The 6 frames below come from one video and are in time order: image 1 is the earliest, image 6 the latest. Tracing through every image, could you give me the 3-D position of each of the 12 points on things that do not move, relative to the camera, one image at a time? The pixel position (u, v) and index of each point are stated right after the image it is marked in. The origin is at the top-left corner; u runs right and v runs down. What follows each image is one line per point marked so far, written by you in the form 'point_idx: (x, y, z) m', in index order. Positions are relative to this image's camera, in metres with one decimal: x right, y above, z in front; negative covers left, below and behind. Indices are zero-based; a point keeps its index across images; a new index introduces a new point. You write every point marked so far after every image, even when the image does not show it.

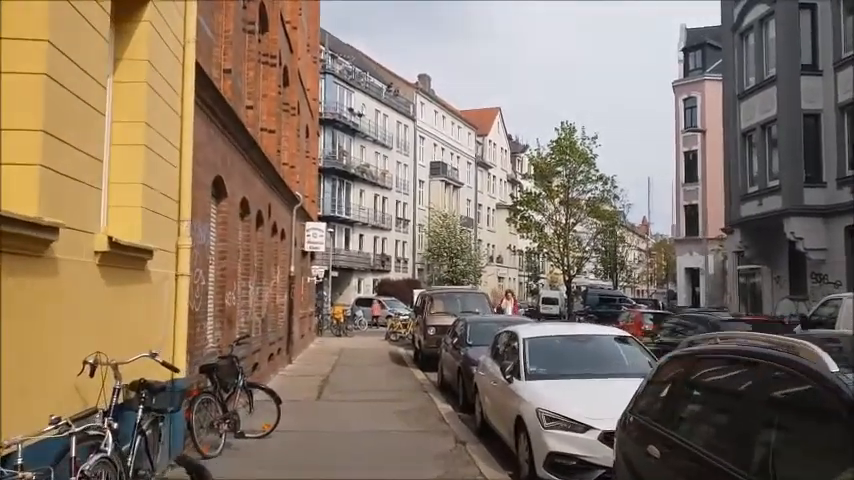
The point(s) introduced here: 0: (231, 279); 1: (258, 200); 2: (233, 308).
0: (-2.8, -0.6, +11.0) m
1: (-2.9, +0.7, +13.3) m
2: (-2.8, -1.0, +11.2) m
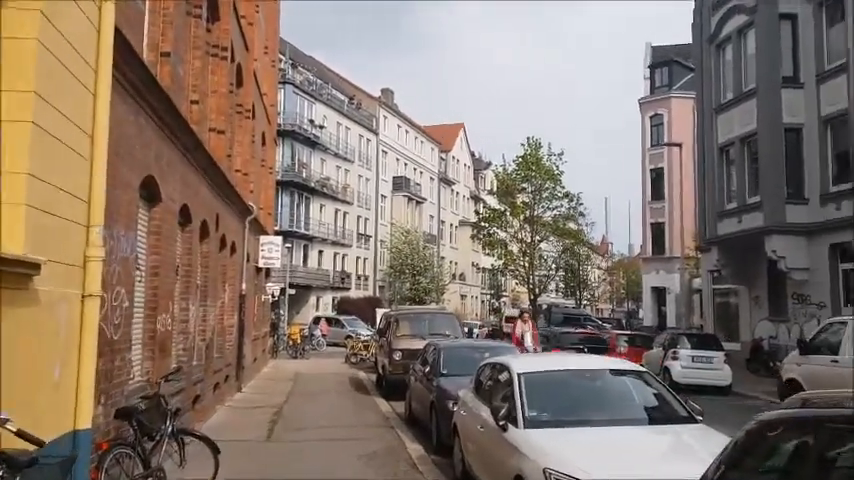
0: (-3.2, -0.7, +9.4) m
1: (-3.4, +0.5, +11.7) m
2: (-3.2, -1.2, +9.5) m
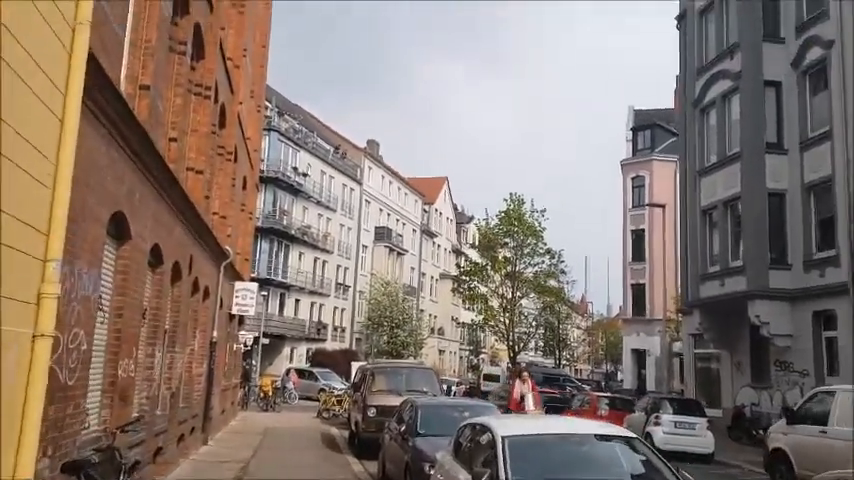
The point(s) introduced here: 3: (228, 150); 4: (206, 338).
0: (-3.4, -1.2, +8.8) m
1: (-3.7, -0.1, +11.2) m
2: (-3.5, -1.6, +8.9) m
3: (-4.3, +1.9, +16.5) m
4: (-4.4, -1.9, +15.3) m
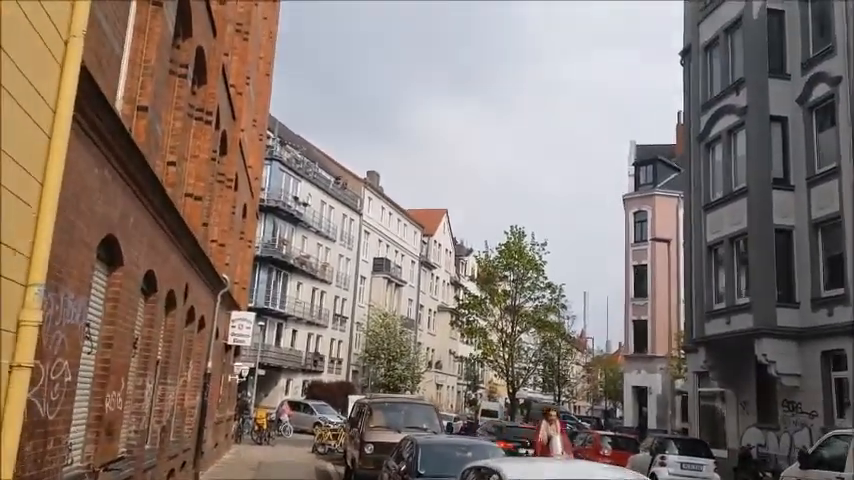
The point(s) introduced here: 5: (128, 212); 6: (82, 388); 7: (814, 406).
0: (-3.4, -1.5, +8.4) m
1: (-3.6, -0.5, +10.9) m
2: (-3.4, -1.9, +8.5) m
3: (-4.2, +1.3, +16.2) m
4: (-4.4, -2.5, +14.9) m
5: (-3.1, +0.3, +8.0) m
6: (-3.4, -1.4, +7.6) m
7: (+9.5, -4.1, +18.8) m
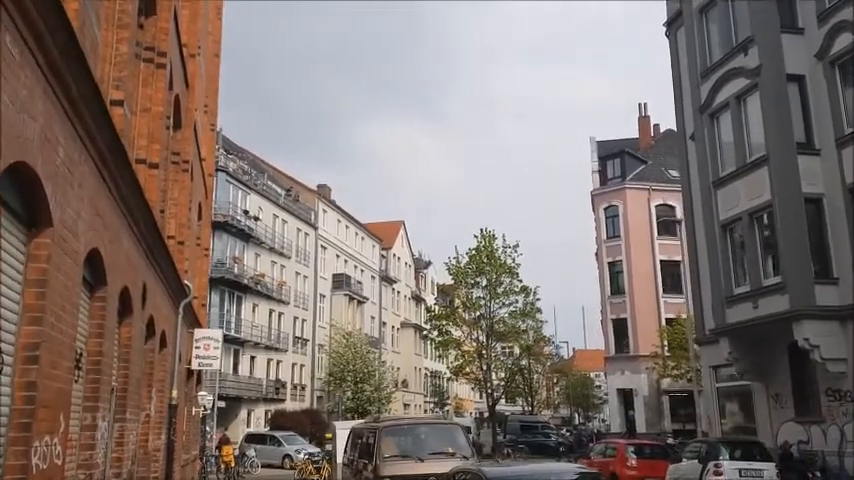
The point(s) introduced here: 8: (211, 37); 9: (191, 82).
0: (-2.6, -1.2, +5.3) m
1: (-3.1, -0.3, +7.7) m
2: (-2.6, -1.6, +5.4) m
3: (-4.1, +1.4, +13.1) m
4: (-4.0, -2.4, +11.6) m
5: (-2.4, +0.6, +4.9) m
6: (-2.5, -1.1, +4.4) m
7: (+9.6, -3.3, +16.5) m
8: (-5.5, +5.2, +19.6) m
9: (-4.2, +2.7, +13.7) m
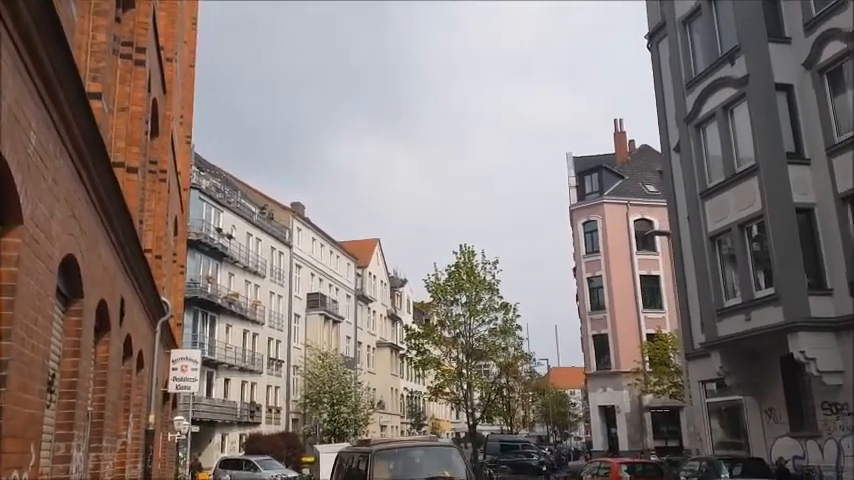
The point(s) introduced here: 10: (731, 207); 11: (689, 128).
0: (-2.4, -1.2, +4.6) m
1: (-3.0, -0.4, +7.0) m
2: (-2.4, -1.7, +4.6) m
3: (-4.2, +1.1, +12.3) m
4: (-4.0, -2.6, +10.8) m
5: (-2.2, +0.6, +4.2) m
6: (-2.3, -1.1, +3.7) m
7: (+9.4, -3.5, +16.2) m
8: (-5.9, +4.8, +18.9) m
9: (-4.4, +2.5, +12.9) m
10: (+7.9, +0.8, +20.0) m
11: (+7.5, +3.2, +21.8) m
